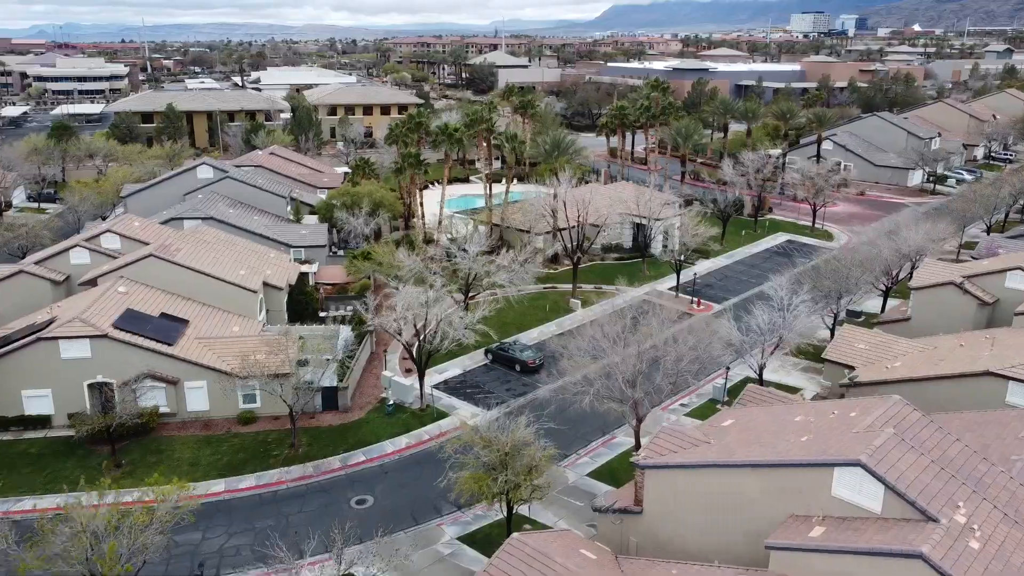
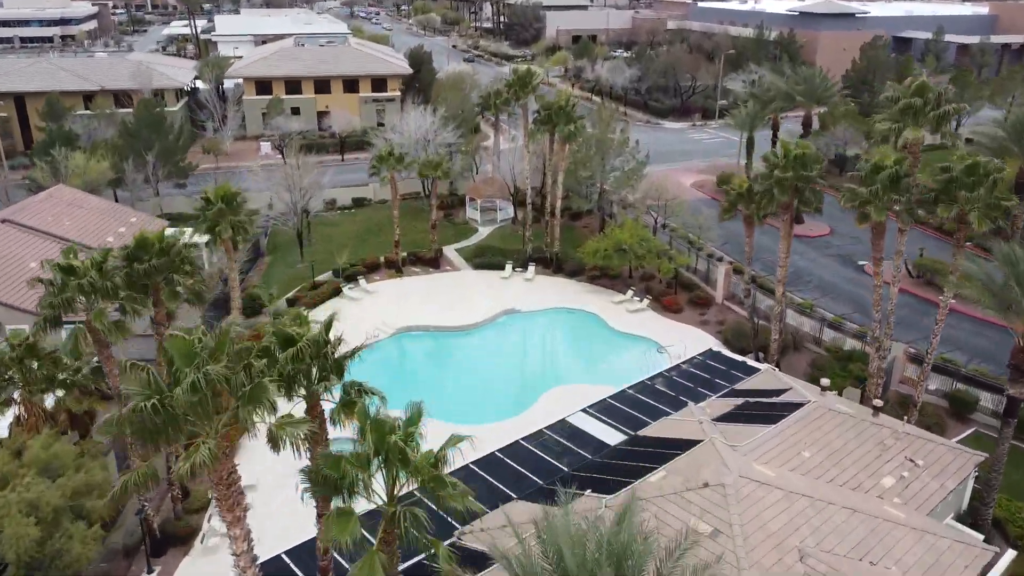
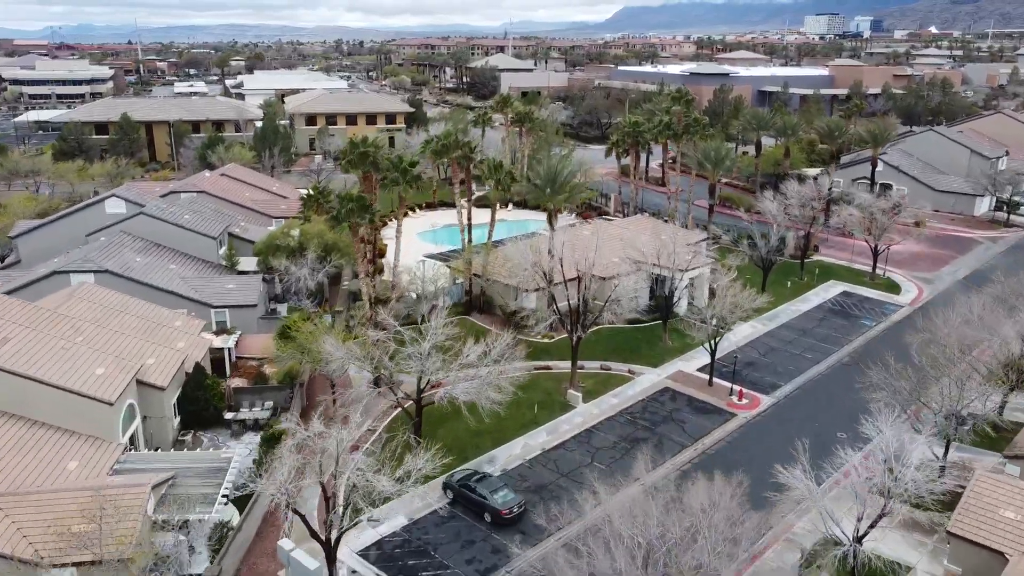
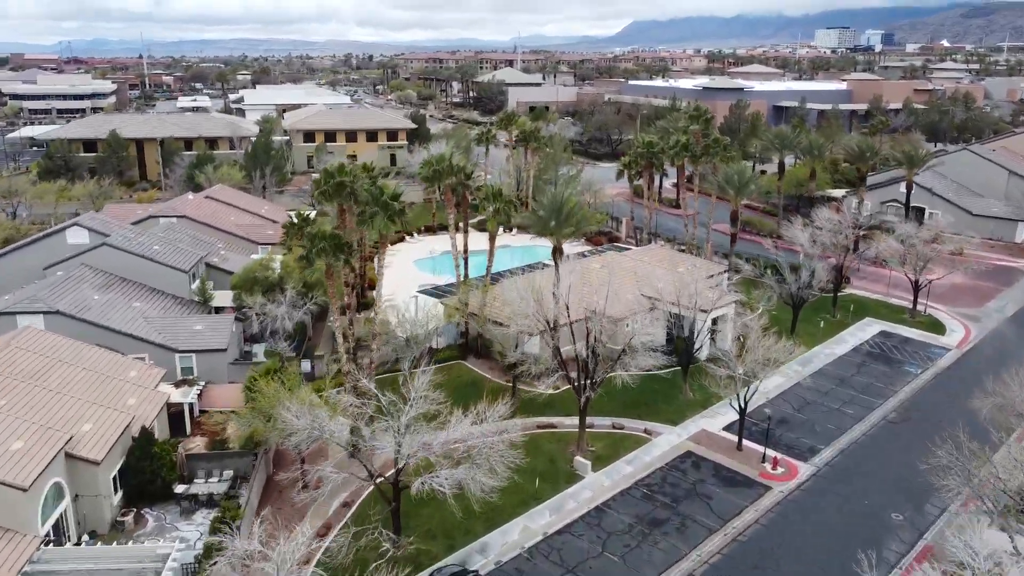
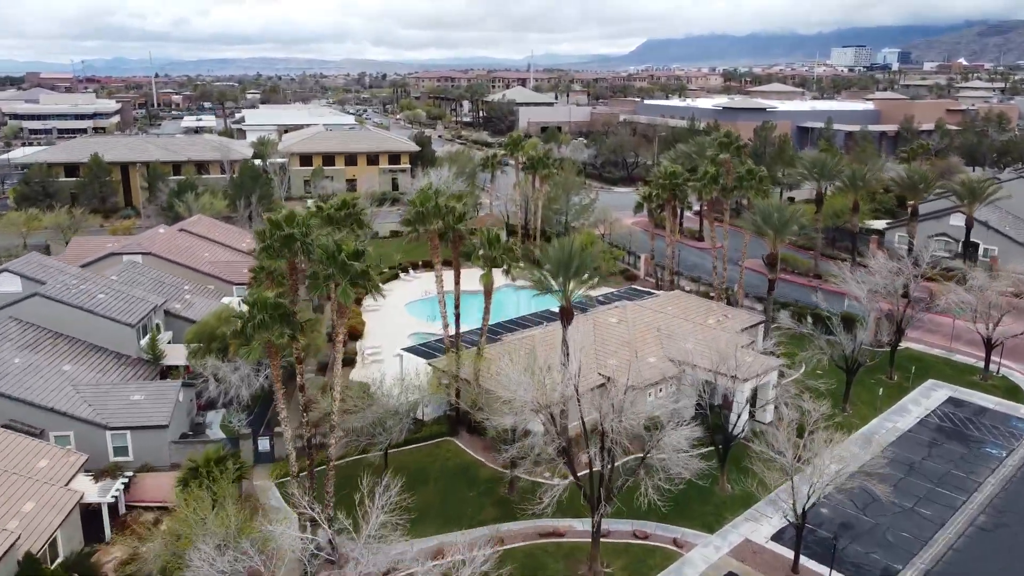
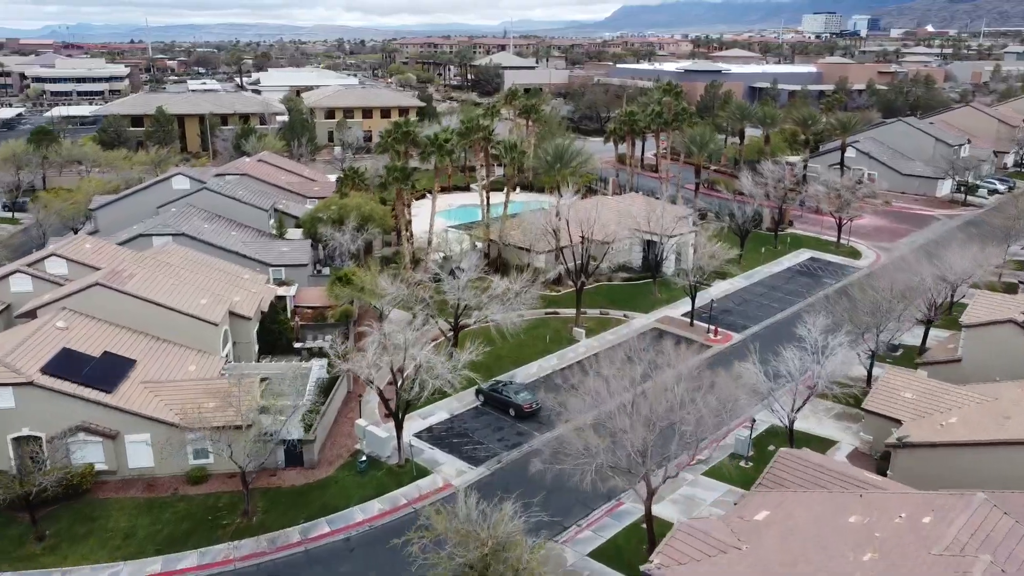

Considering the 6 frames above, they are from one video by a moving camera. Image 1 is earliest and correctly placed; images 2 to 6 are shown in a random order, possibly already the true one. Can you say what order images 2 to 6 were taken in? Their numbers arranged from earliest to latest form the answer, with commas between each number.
6, 3, 4, 5, 2
